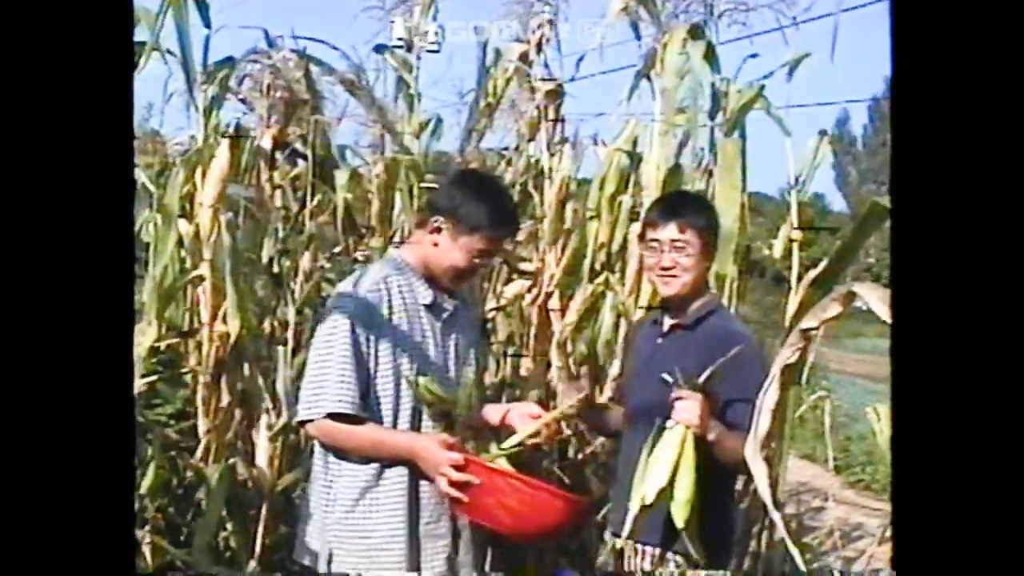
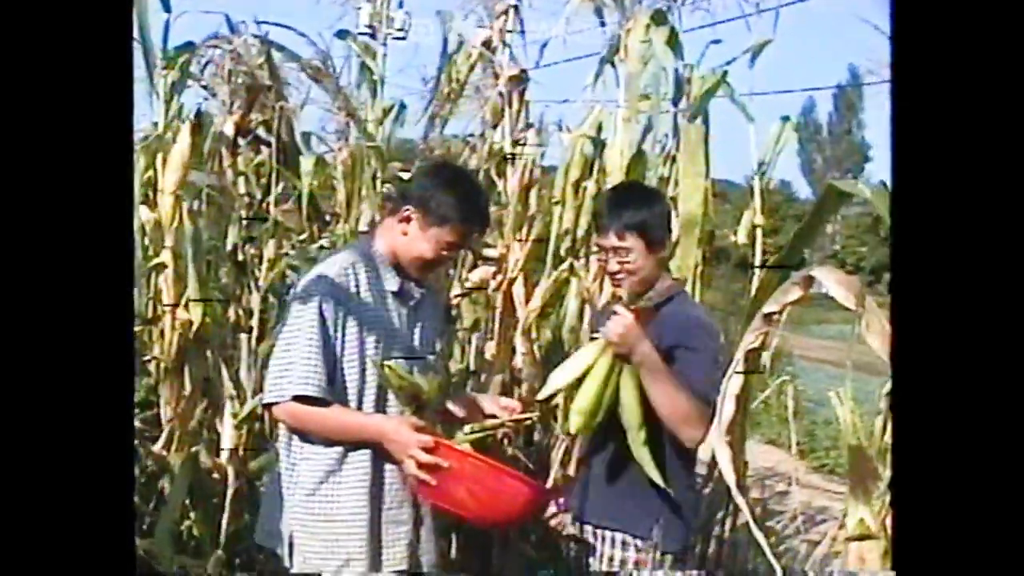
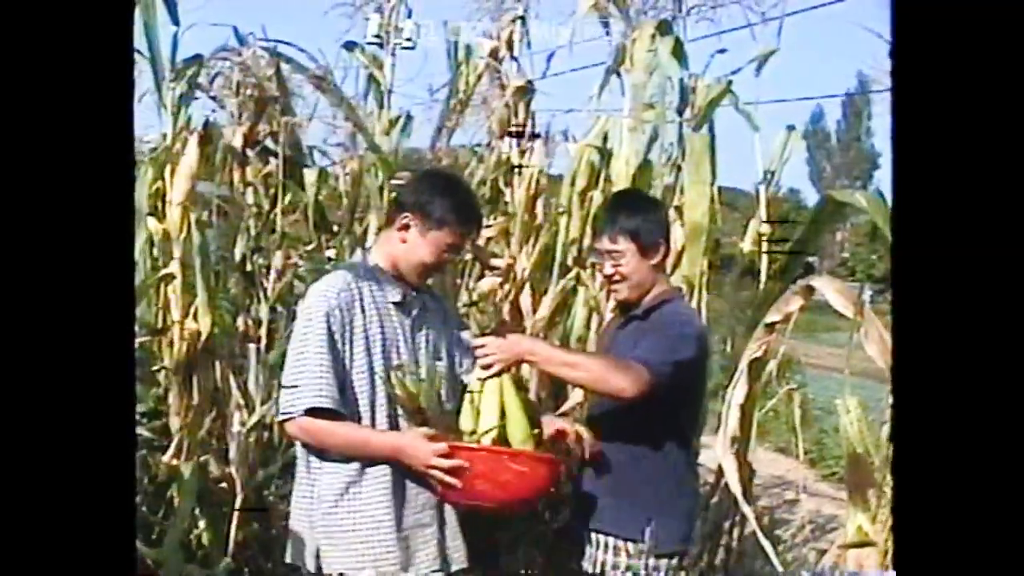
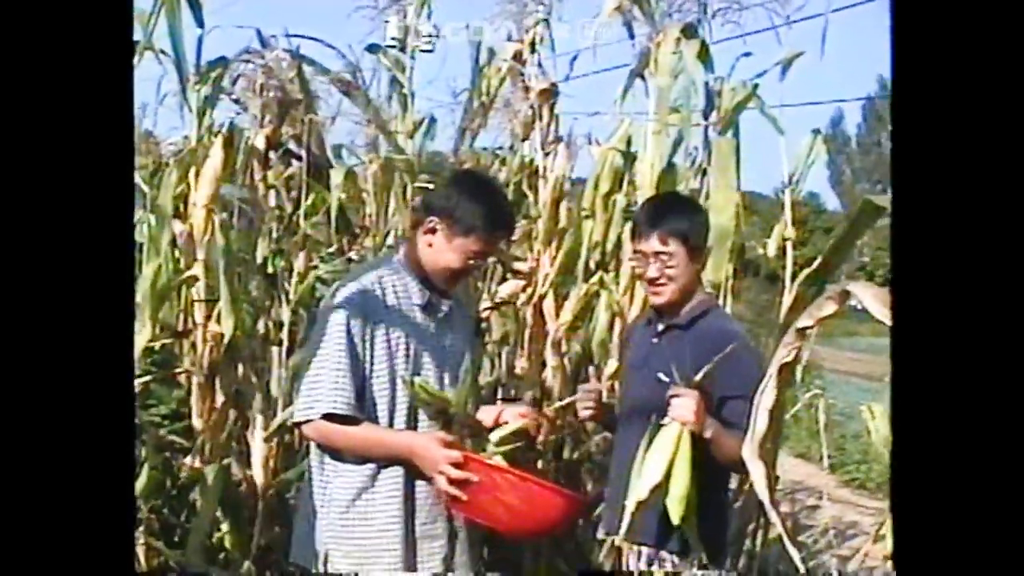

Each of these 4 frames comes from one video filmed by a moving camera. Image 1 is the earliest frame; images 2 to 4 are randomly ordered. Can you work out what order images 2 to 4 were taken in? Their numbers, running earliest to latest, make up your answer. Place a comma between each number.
4, 2, 3
